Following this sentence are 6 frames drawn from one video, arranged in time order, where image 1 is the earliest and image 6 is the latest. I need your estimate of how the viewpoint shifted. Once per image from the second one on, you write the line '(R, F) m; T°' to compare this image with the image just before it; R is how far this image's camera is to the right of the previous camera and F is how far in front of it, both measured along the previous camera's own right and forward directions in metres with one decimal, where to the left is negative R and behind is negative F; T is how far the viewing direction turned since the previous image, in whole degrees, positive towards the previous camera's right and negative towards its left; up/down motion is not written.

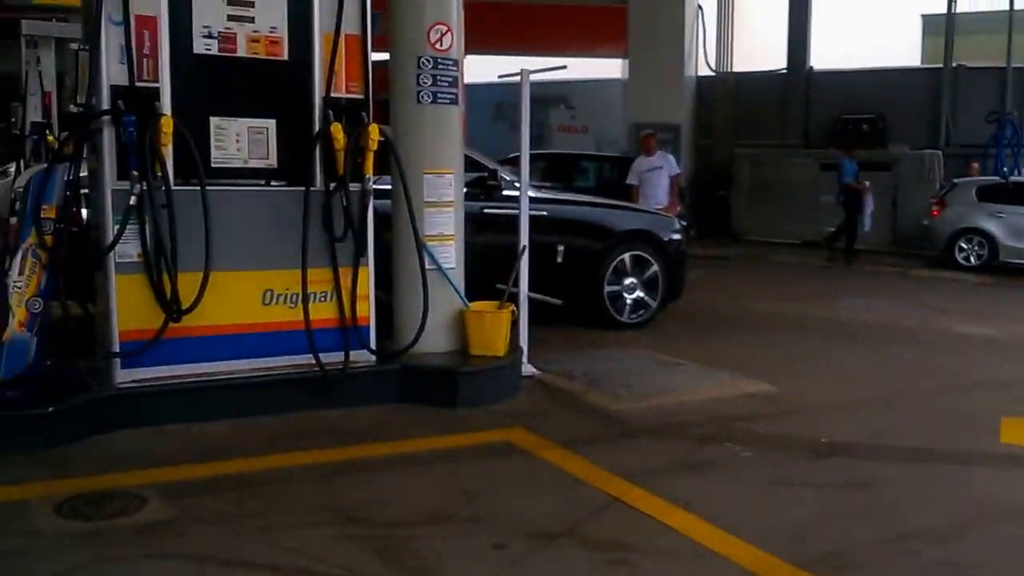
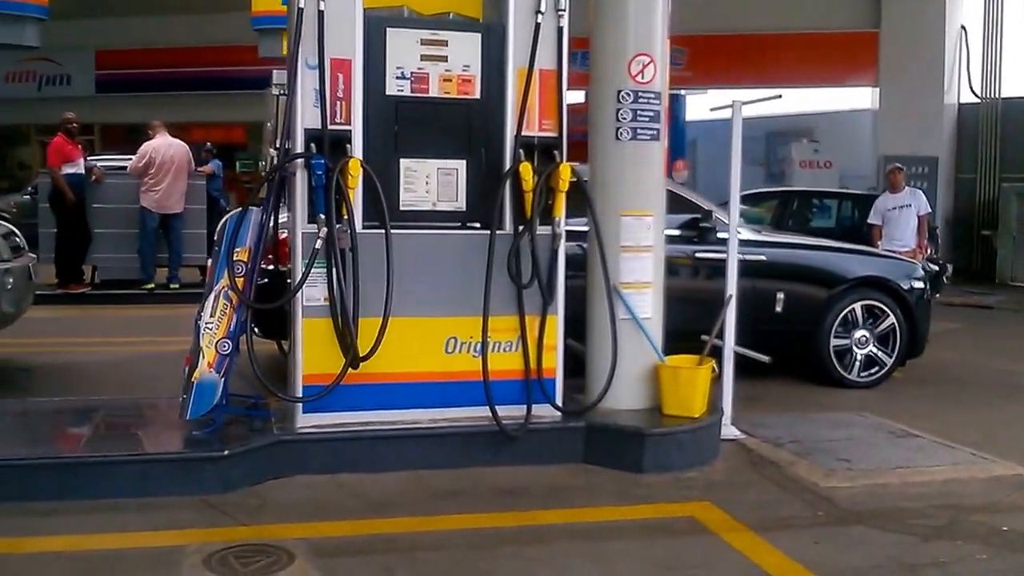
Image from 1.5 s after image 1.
(+0.3, +0.5) m; -14°
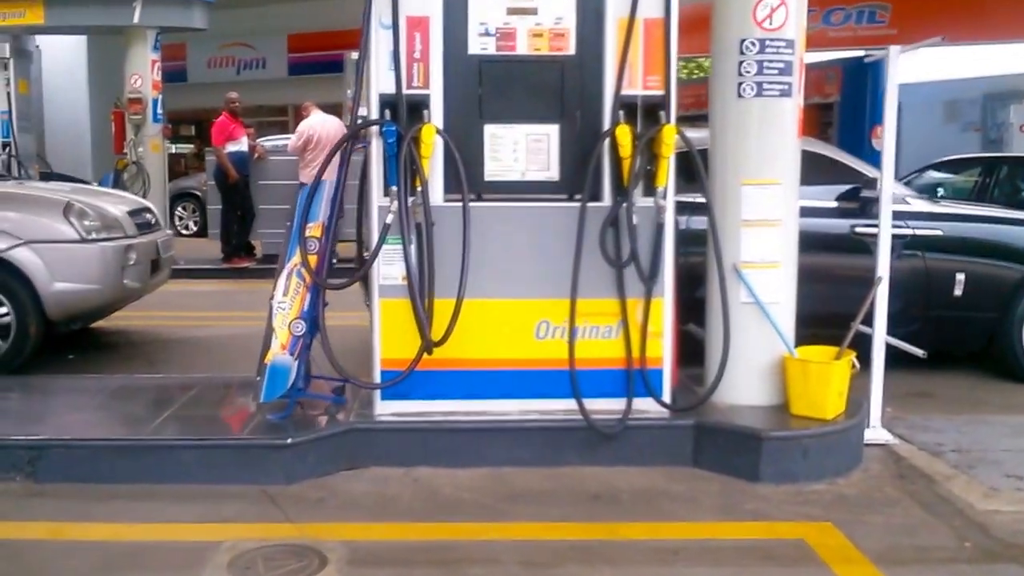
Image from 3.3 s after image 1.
(+0.6, +0.7) m; -12°
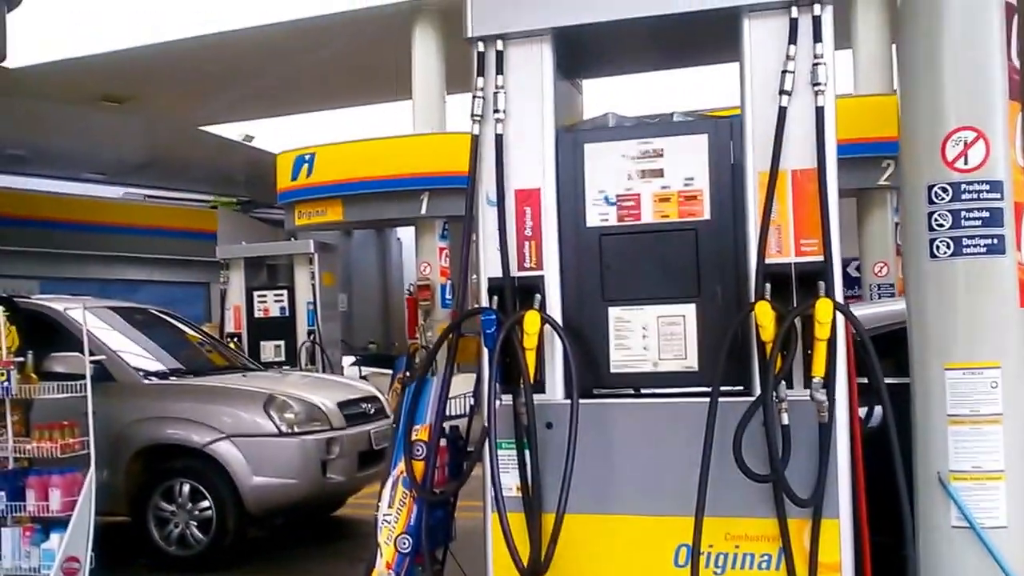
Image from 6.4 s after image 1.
(+1.1, +0.9) m; -21°
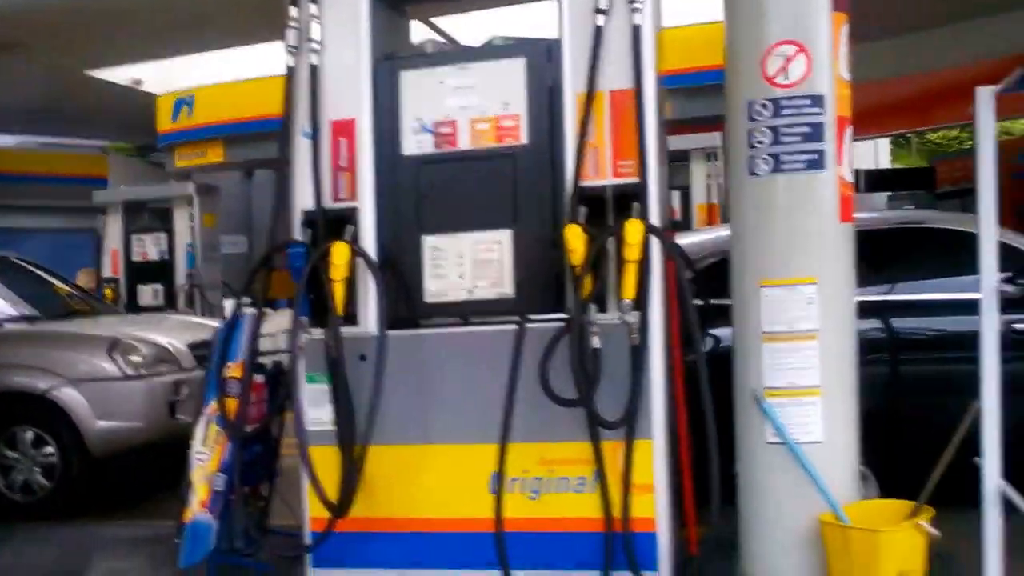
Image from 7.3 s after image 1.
(+0.4, +0.1) m; +4°
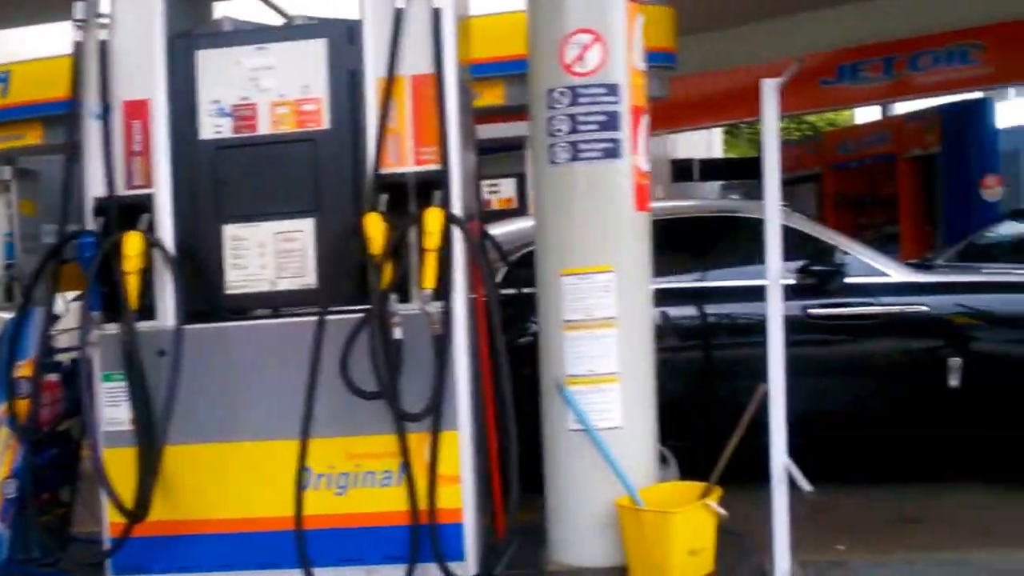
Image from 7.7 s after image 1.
(+0.2, 0.0) m; +8°
